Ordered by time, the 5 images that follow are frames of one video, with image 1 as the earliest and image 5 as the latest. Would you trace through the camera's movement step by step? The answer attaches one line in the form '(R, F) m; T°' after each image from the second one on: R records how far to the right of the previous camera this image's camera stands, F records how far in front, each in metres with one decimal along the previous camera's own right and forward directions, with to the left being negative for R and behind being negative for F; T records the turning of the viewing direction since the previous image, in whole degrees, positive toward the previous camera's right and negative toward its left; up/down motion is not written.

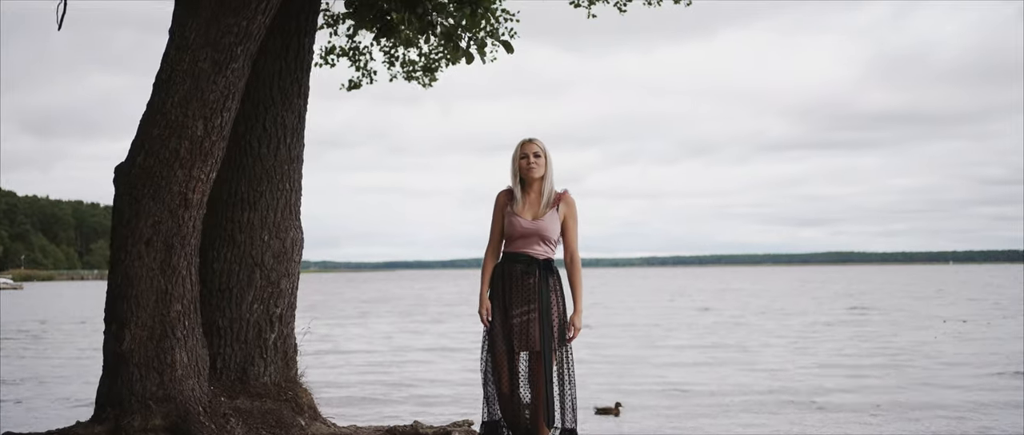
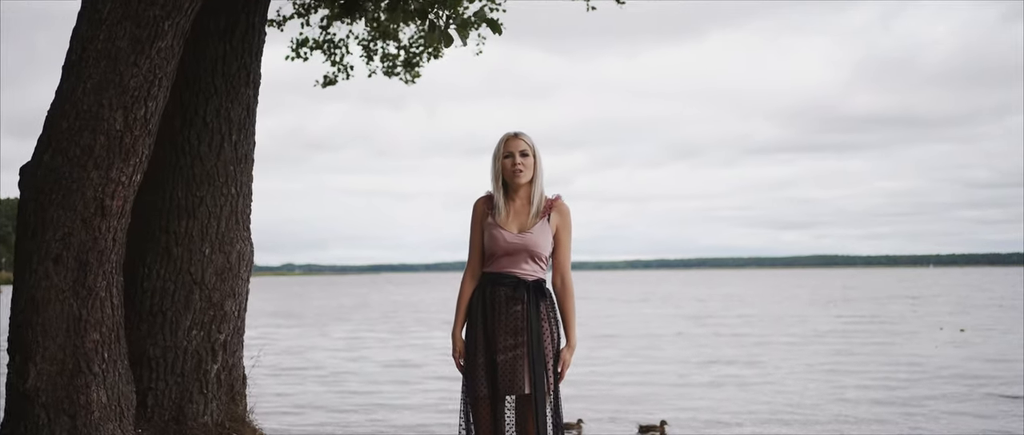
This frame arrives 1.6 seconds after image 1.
(0.0, +0.8) m; +1°
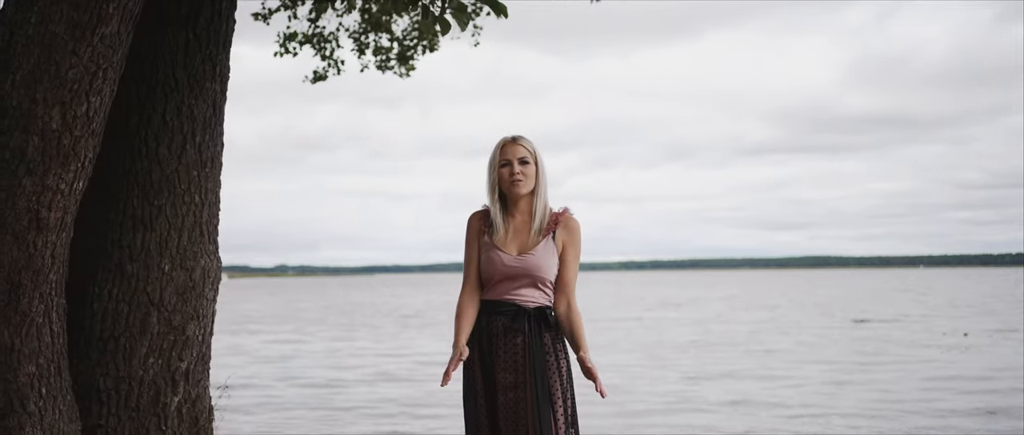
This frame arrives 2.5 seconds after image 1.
(0.0, +0.5) m; 0°
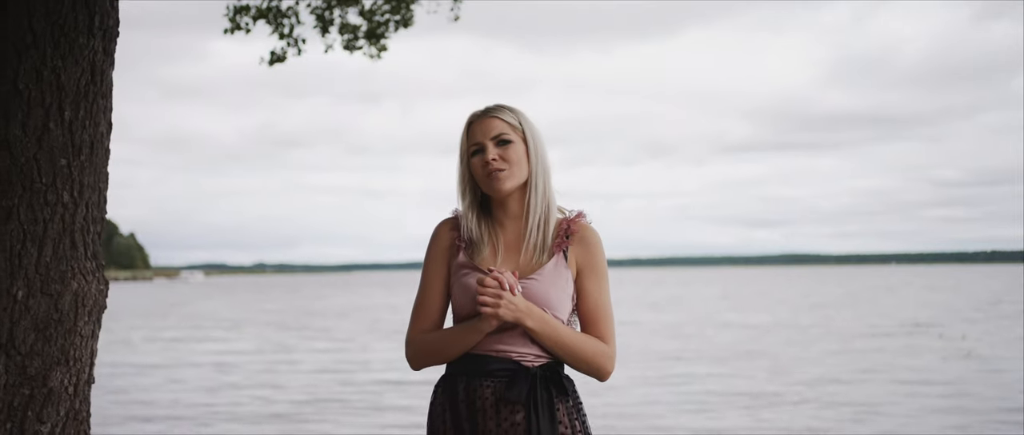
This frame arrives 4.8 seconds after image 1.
(0.0, +1.1) m; +1°
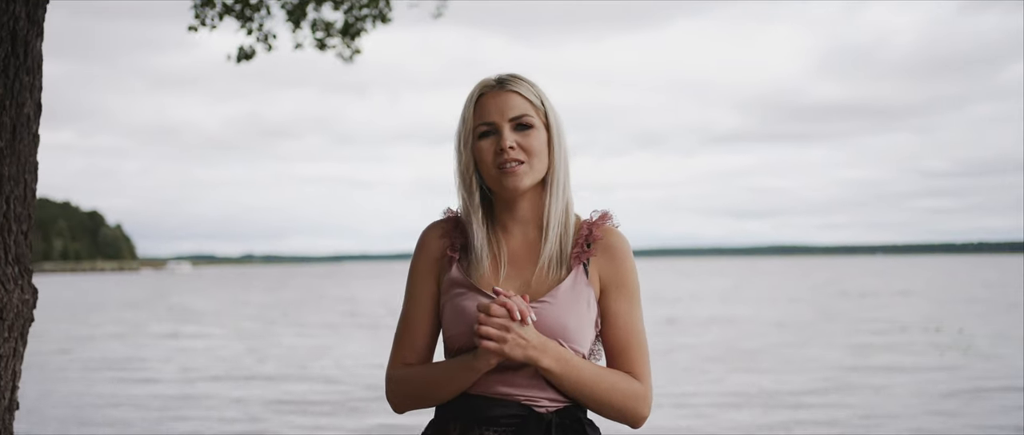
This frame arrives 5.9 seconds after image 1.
(0.0, +0.5) m; +1°
